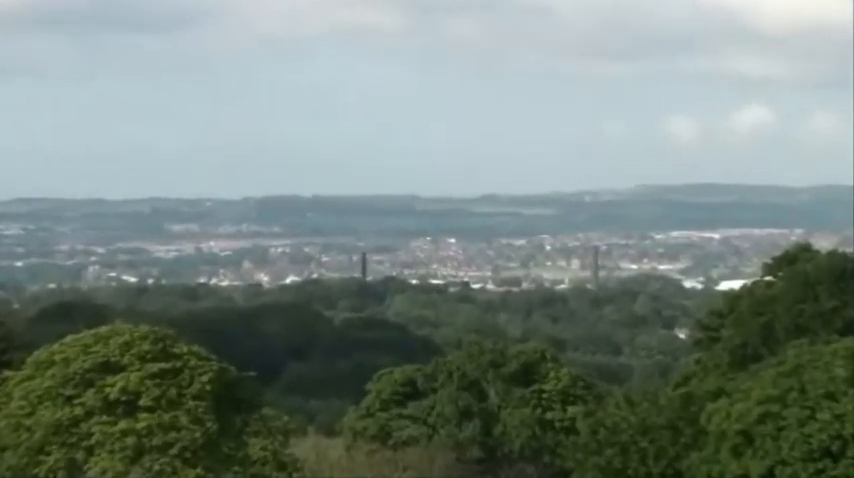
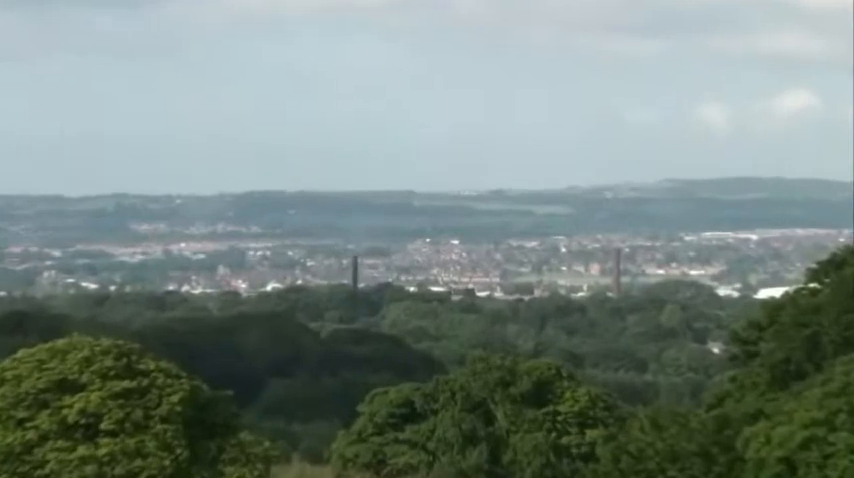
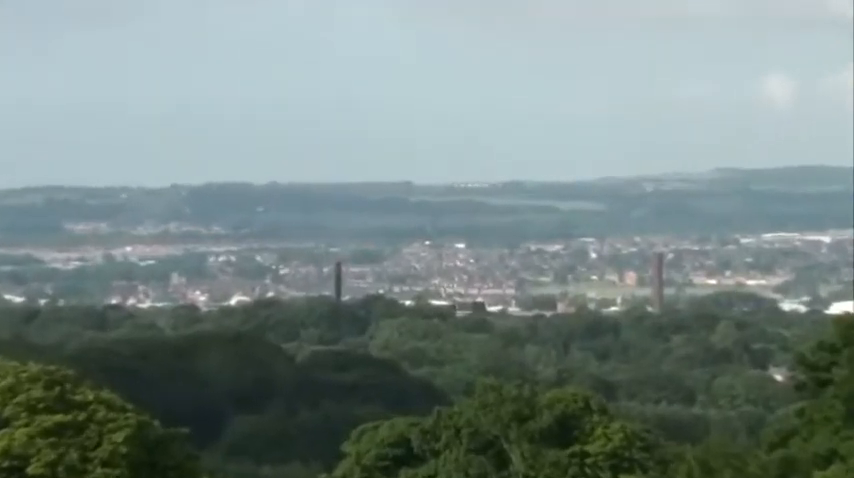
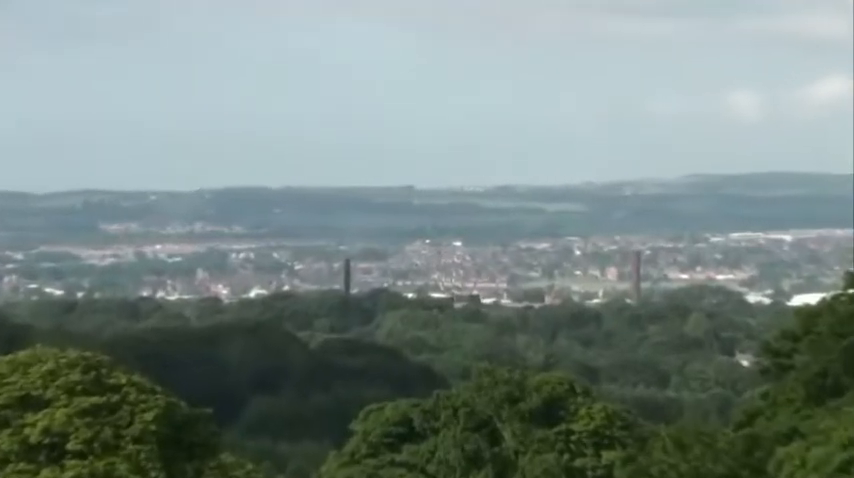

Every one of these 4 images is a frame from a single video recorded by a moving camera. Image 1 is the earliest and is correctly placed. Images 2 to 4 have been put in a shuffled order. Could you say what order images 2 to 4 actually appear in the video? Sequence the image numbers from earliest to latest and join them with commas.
2, 4, 3
